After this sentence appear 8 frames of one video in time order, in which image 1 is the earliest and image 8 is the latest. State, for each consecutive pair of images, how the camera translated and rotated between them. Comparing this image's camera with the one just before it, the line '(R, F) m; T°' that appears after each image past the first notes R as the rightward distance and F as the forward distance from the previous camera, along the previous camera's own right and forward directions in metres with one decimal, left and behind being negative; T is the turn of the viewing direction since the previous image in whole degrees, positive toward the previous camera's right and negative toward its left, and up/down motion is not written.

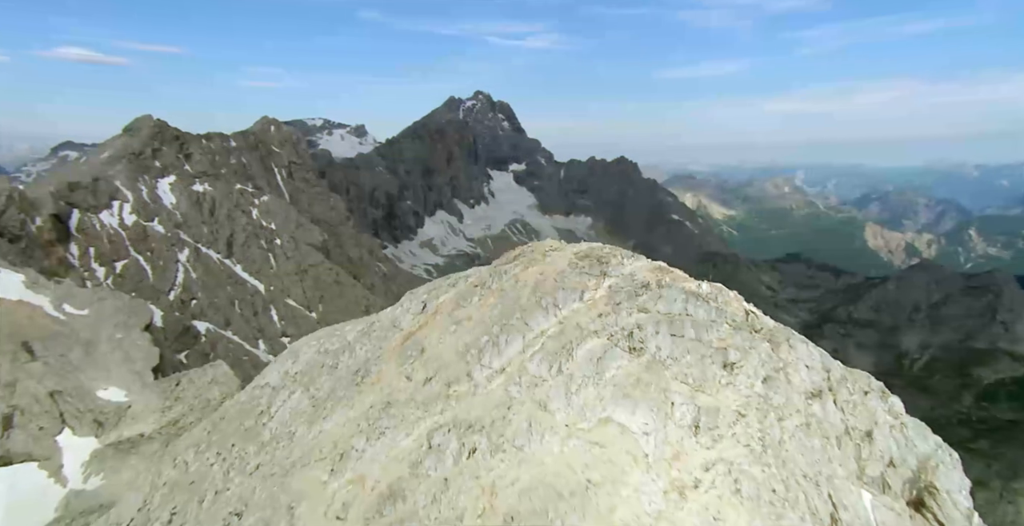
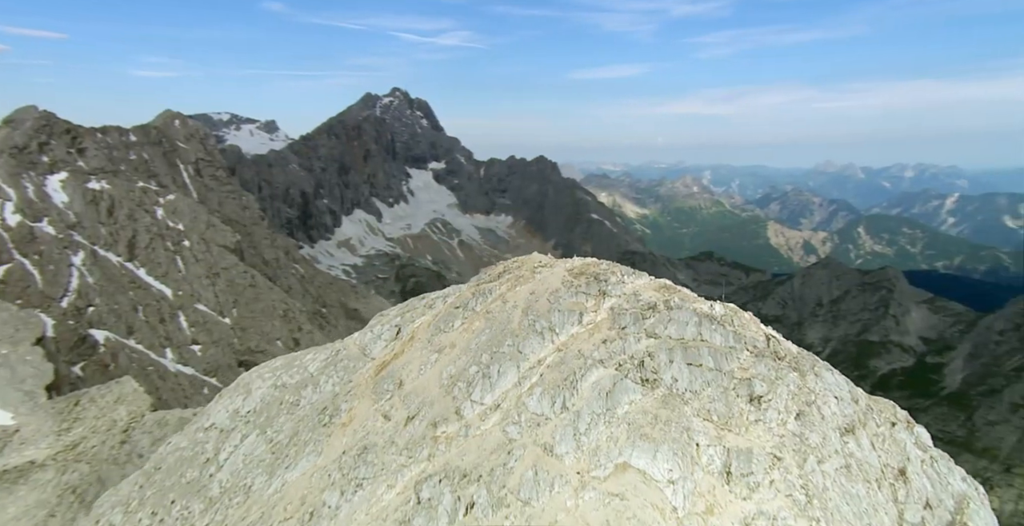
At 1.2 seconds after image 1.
(-2.5, +3.7) m; +6°
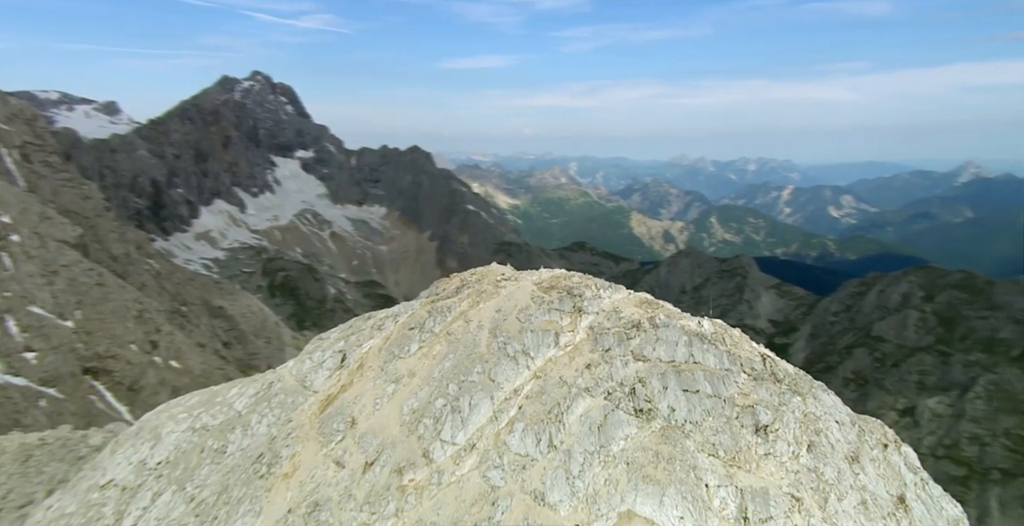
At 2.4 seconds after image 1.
(-2.7, +3.6) m; +9°
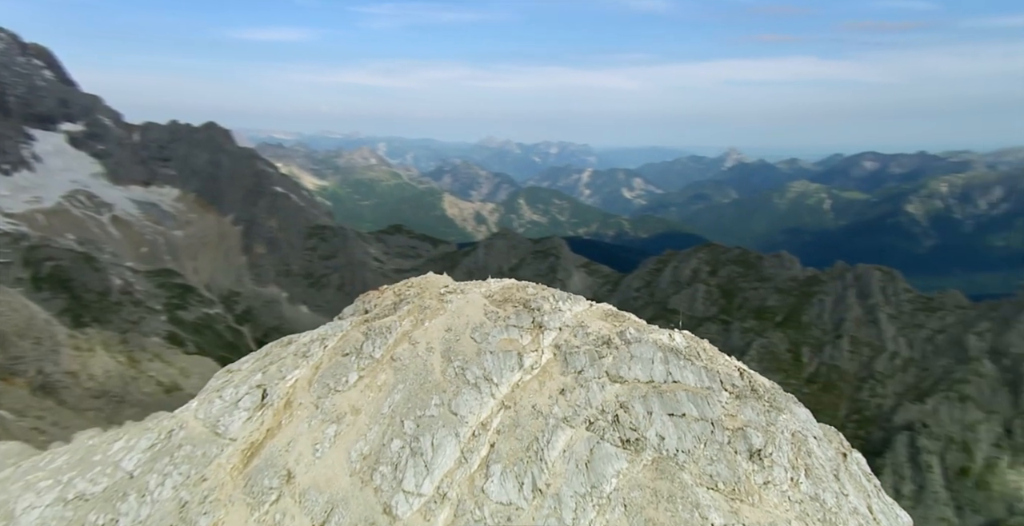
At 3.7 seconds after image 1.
(-3.5, +3.5) m; +12°
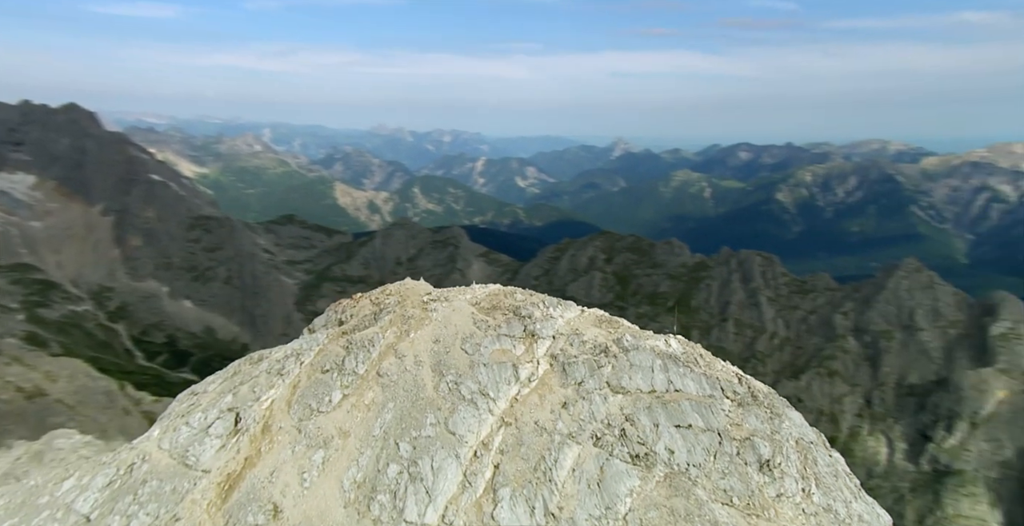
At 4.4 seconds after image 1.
(-2.4, +1.4) m; +6°
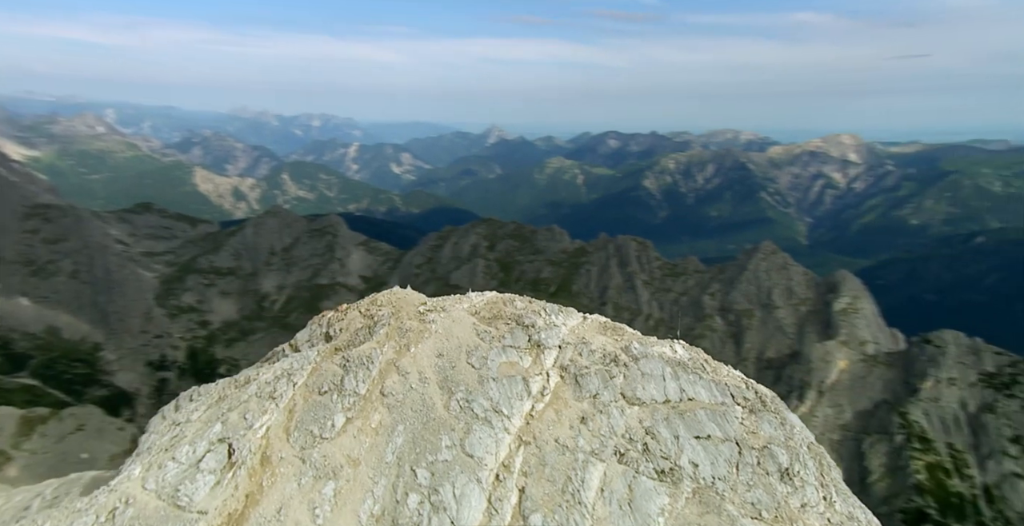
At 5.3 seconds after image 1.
(-3.1, +1.3) m; +6°
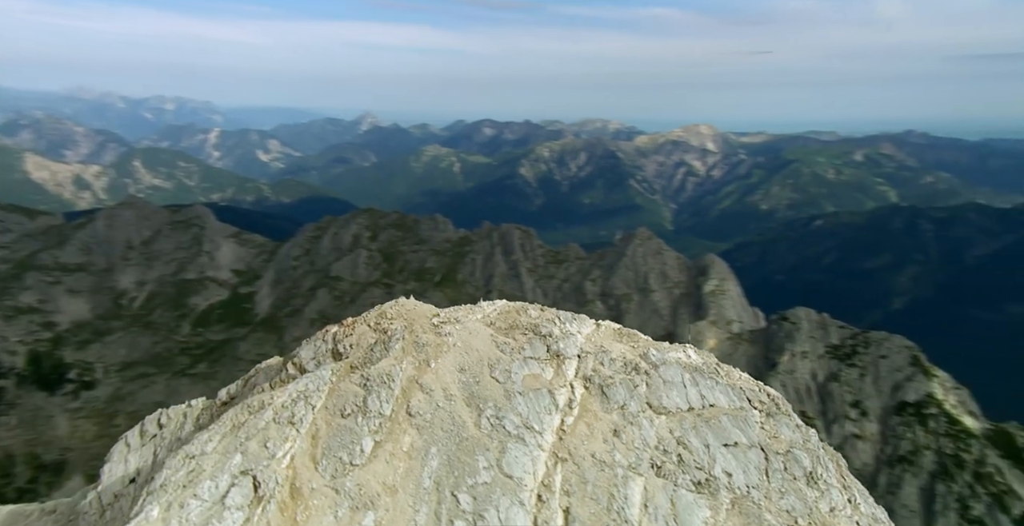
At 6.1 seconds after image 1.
(-3.5, +0.7) m; +6°
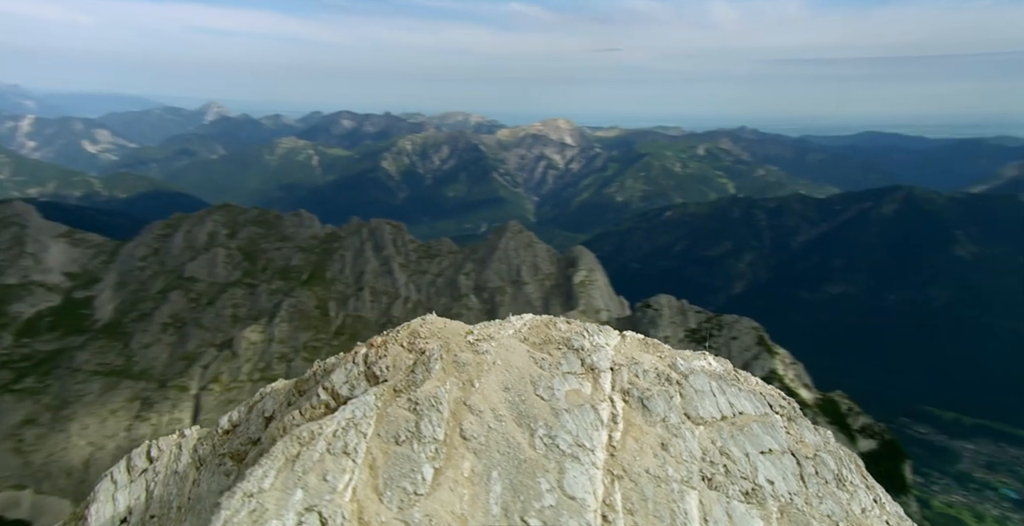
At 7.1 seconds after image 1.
(-4.8, 0.0) m; +6°
